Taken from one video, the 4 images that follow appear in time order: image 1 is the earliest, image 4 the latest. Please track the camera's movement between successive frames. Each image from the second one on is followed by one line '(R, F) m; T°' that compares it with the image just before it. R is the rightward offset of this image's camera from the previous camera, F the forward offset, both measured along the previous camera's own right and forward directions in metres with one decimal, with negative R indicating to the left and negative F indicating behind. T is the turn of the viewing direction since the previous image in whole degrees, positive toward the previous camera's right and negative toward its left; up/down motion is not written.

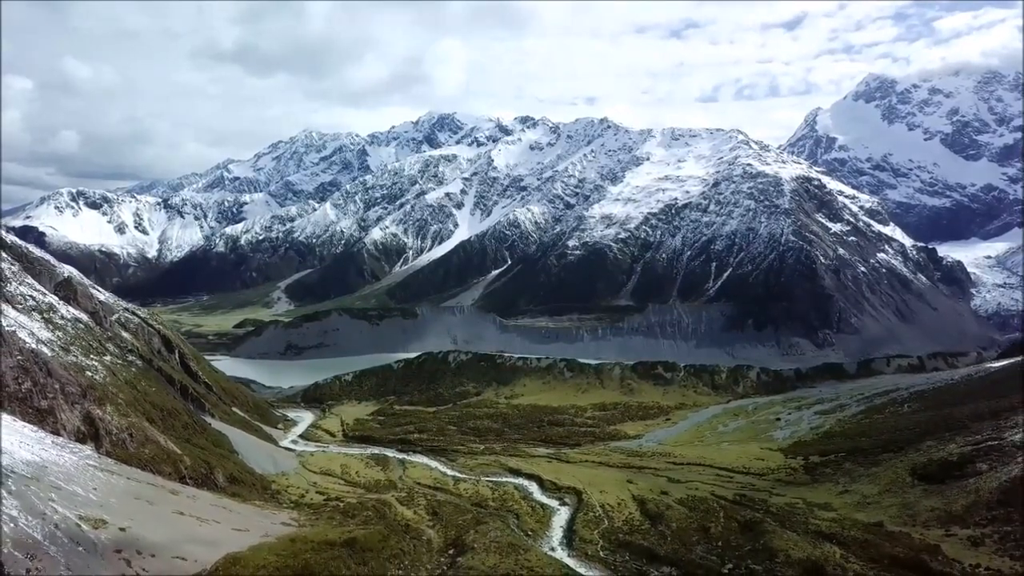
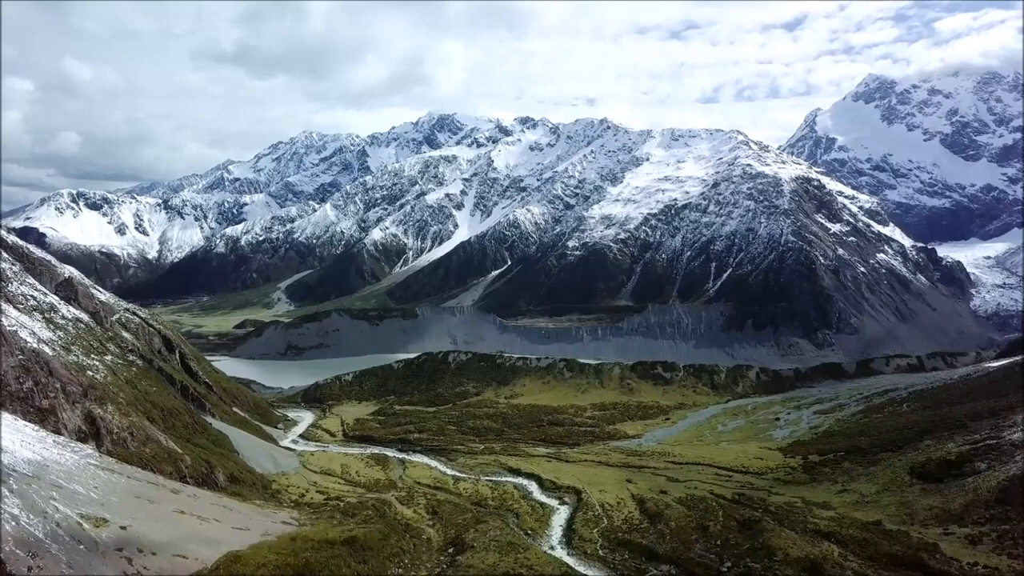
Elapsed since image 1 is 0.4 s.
(0.0, -0.2) m; 0°
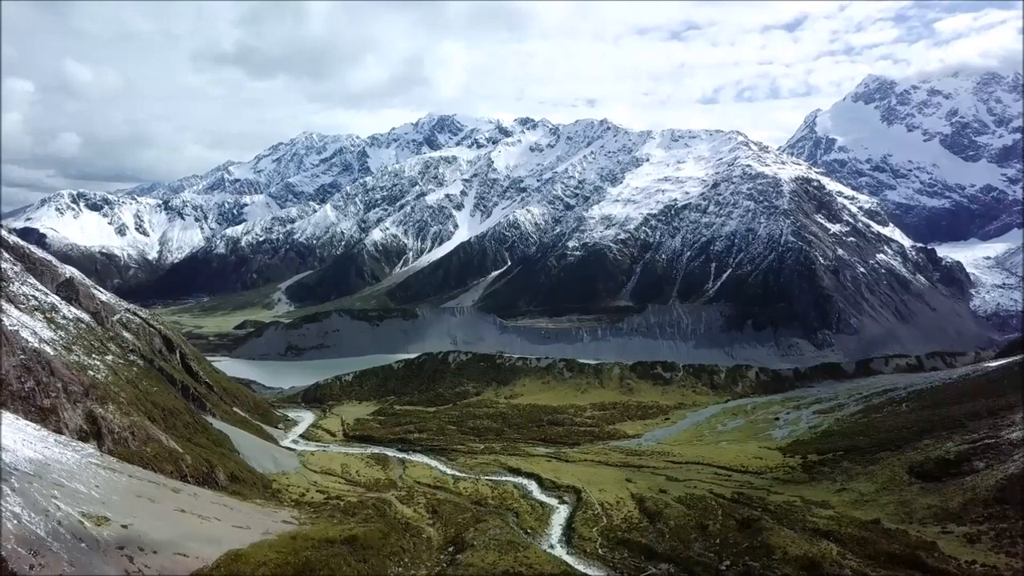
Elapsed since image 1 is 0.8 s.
(0.0, -0.2) m; 0°
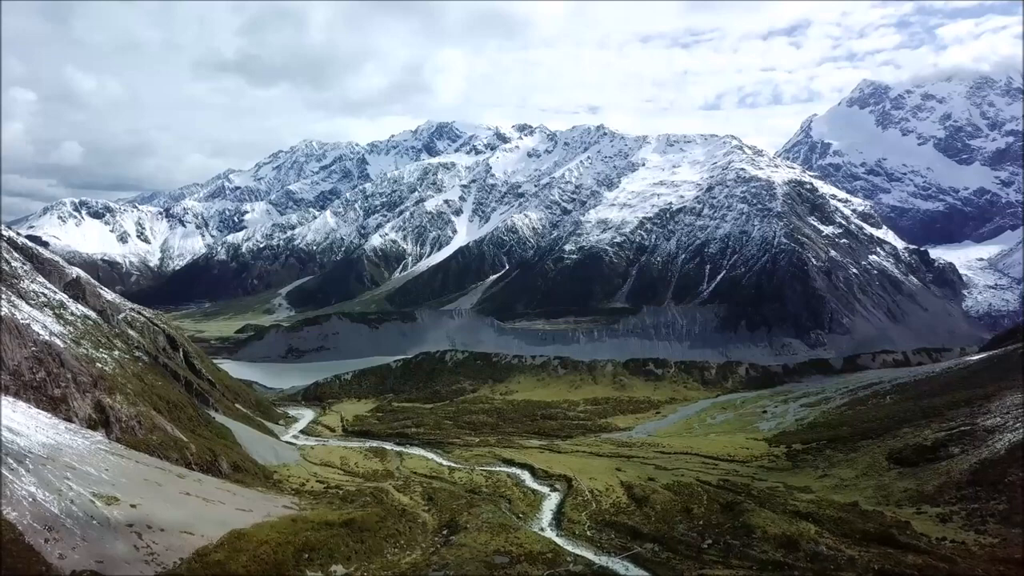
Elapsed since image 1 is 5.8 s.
(+0.7, -2.0) m; 0°
